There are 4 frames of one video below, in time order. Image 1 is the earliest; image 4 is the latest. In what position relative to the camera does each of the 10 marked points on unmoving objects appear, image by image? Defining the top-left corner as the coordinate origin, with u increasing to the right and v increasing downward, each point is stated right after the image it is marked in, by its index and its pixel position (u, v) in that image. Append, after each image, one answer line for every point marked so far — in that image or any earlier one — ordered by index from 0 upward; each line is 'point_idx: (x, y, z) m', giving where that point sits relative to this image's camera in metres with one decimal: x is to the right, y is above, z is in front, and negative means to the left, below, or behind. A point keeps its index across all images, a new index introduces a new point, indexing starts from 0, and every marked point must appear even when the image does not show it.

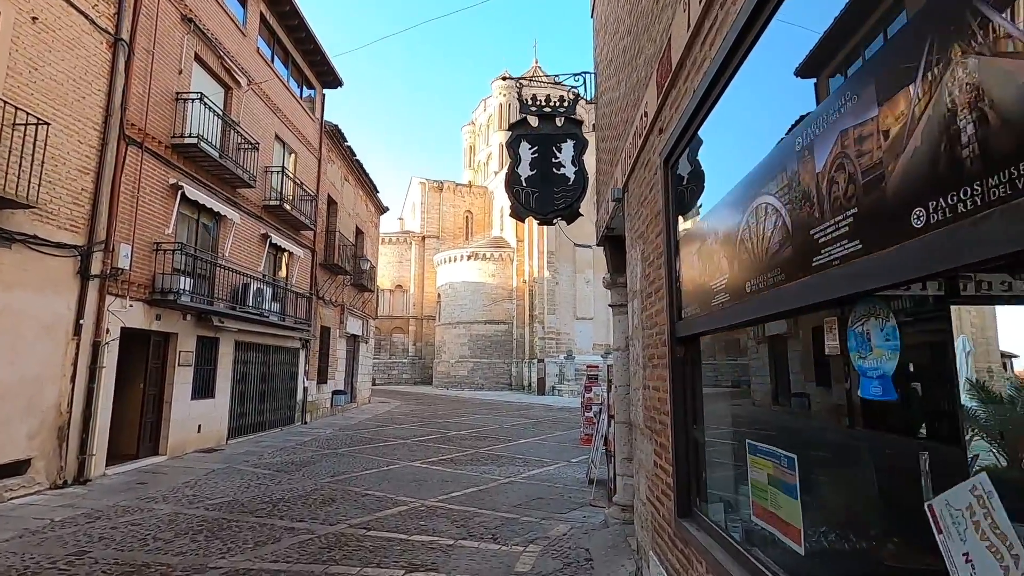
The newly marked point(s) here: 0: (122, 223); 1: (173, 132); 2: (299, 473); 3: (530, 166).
0: (-5.5, +0.9, +8.0) m
1: (-5.5, +2.5, +9.1) m
2: (-3.2, -2.8, +8.4) m
3: (+0.2, +1.3, +6.2) m
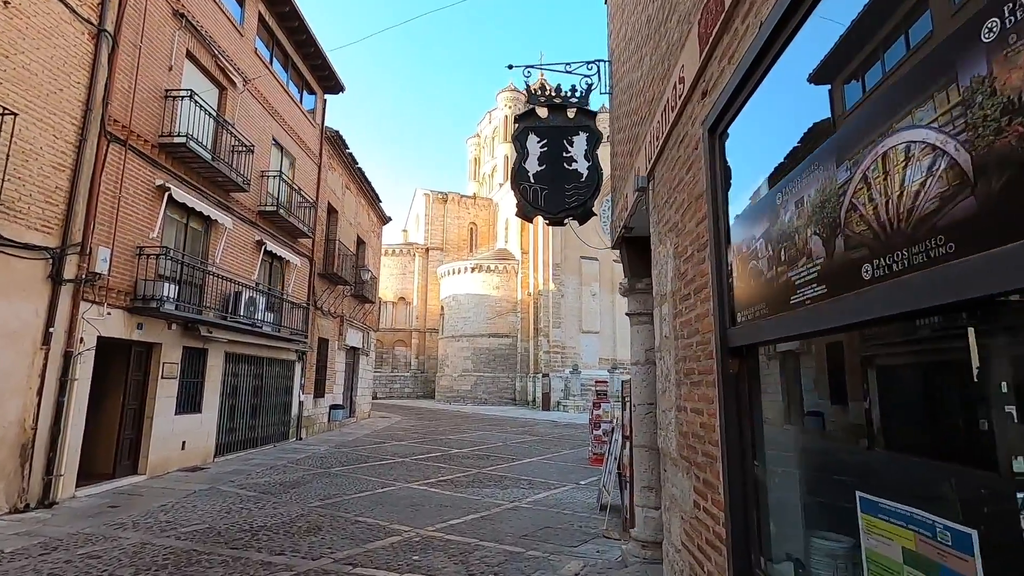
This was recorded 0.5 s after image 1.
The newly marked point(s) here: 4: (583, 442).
0: (-5.4, +0.8, +7.5) m
1: (-5.4, +2.4, +8.7) m
2: (-3.1, -2.9, +7.8) m
3: (+0.3, +1.3, +5.6) m
4: (+1.9, -4.2, +15.4) m
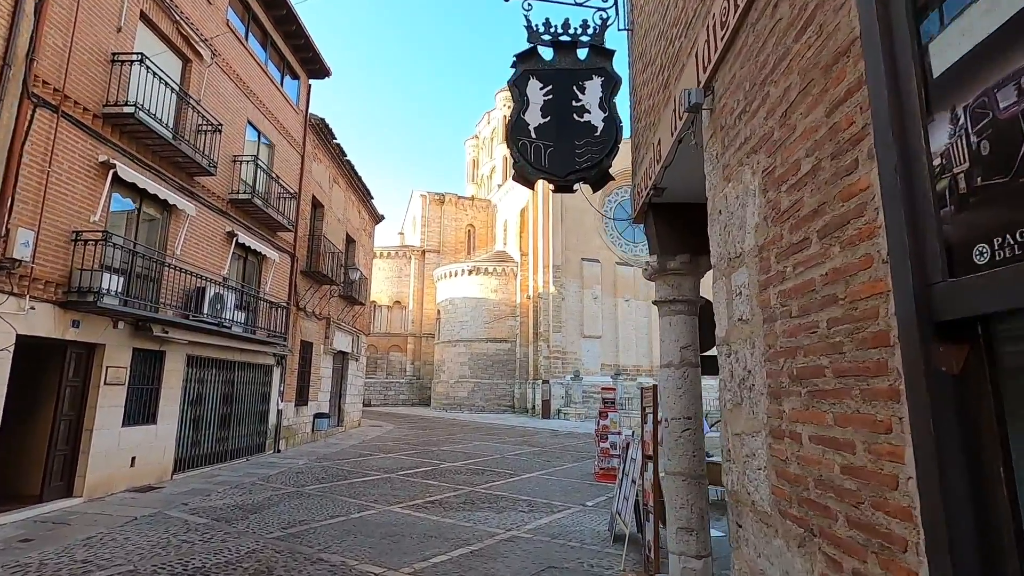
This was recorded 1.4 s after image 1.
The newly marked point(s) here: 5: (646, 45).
0: (-5.5, +0.9, +6.3) m
1: (-5.4, +2.5, +7.5) m
2: (-3.1, -2.8, +6.6) m
3: (+0.2, +1.4, +4.5) m
4: (+1.9, -4.2, +14.2) m
5: (+1.0, +1.7, +4.0) m
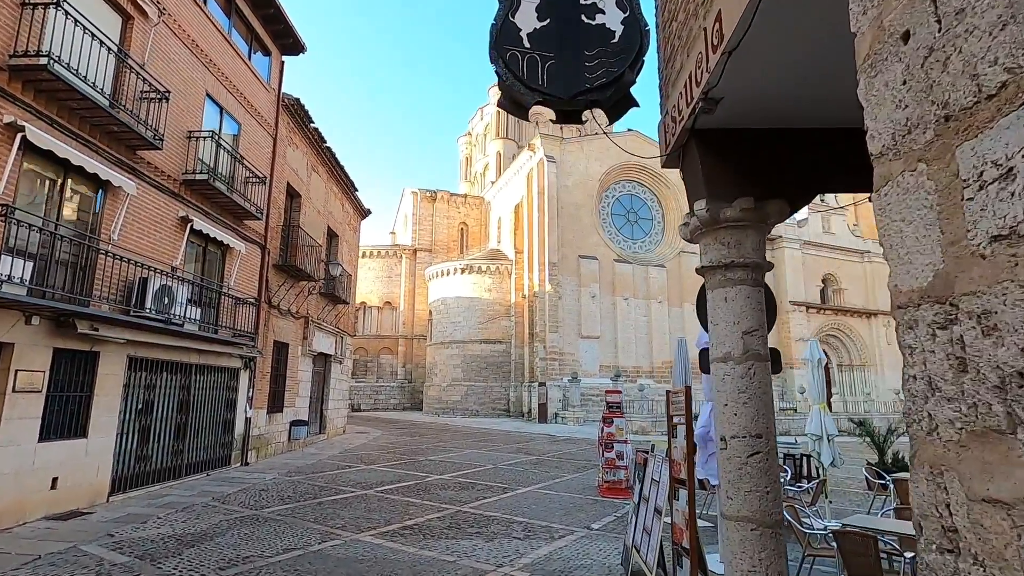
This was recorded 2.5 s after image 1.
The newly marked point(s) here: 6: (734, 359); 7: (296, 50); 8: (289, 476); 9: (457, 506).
0: (-5.6, +1.1, +5.0) m
1: (-5.5, +2.6, +6.3) m
2: (-3.2, -2.6, +5.3) m
3: (+0.2, +1.6, +3.3) m
4: (+1.7, -4.0, +13.0) m
5: (+0.9, +1.9, +2.8) m
6: (+1.1, -0.3, +2.8) m
7: (-5.2, +5.7, +13.5) m
8: (-4.2, -3.6, +10.8) m
9: (-0.8, -3.2, +8.4) m
